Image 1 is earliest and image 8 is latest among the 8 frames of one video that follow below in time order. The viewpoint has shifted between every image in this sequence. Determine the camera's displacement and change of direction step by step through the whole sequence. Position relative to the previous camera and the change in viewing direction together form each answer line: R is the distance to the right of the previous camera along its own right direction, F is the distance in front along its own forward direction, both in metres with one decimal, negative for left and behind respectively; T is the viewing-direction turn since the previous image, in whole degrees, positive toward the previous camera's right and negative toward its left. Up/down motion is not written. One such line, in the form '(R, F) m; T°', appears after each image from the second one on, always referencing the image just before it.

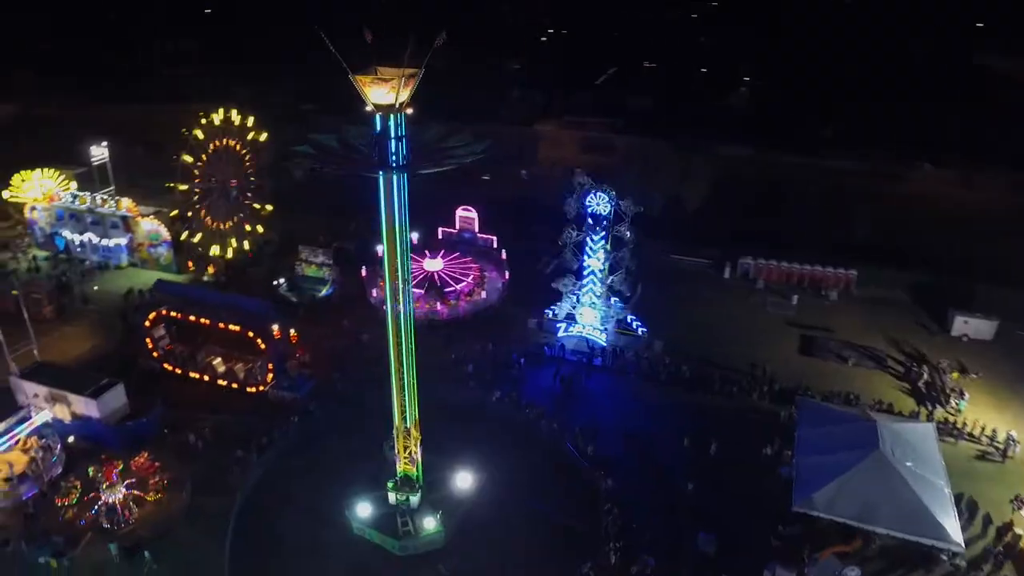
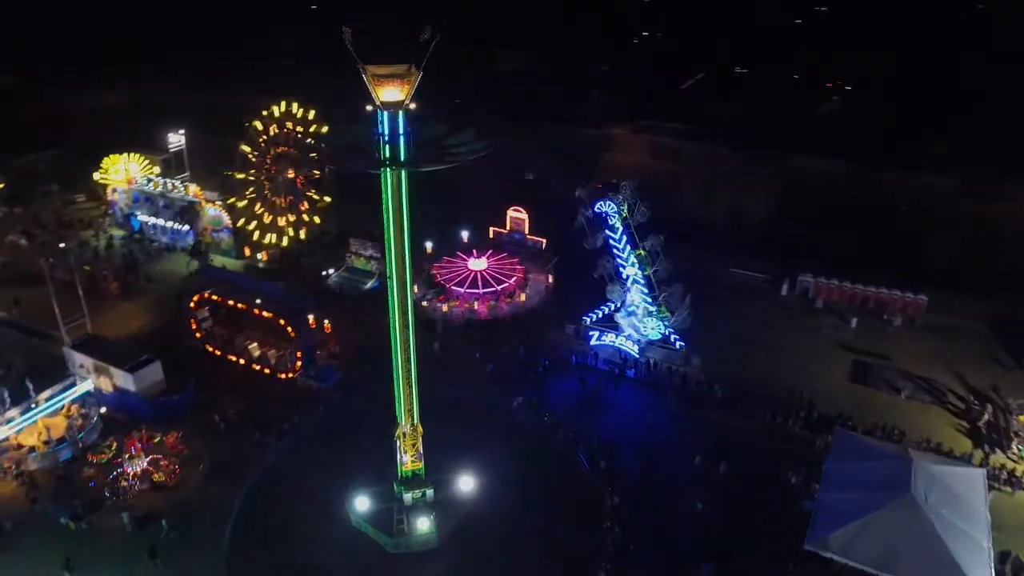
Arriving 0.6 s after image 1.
(+2.4, +0.5) m; -7°
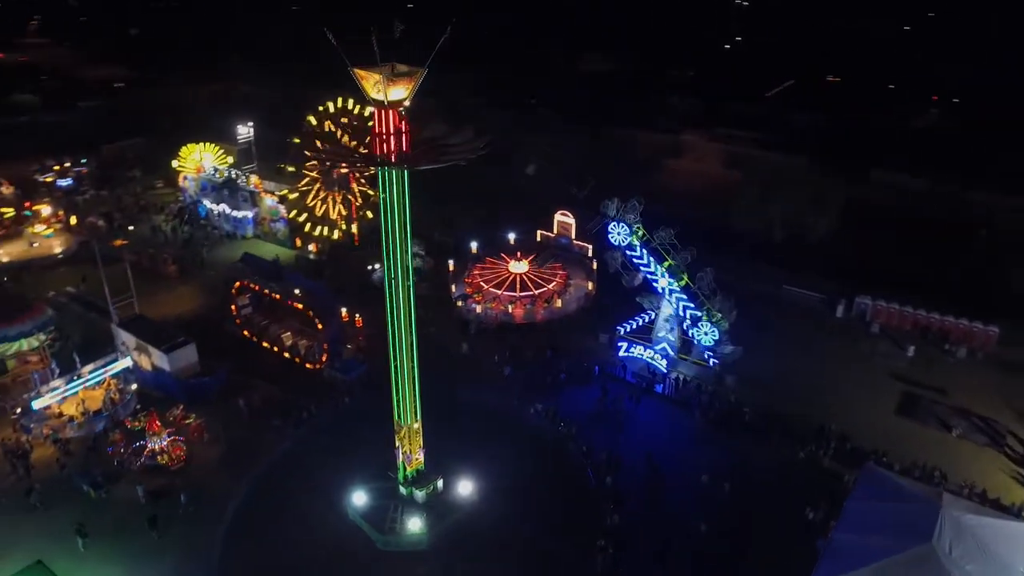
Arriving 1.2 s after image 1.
(+2.4, +0.5) m; -7°
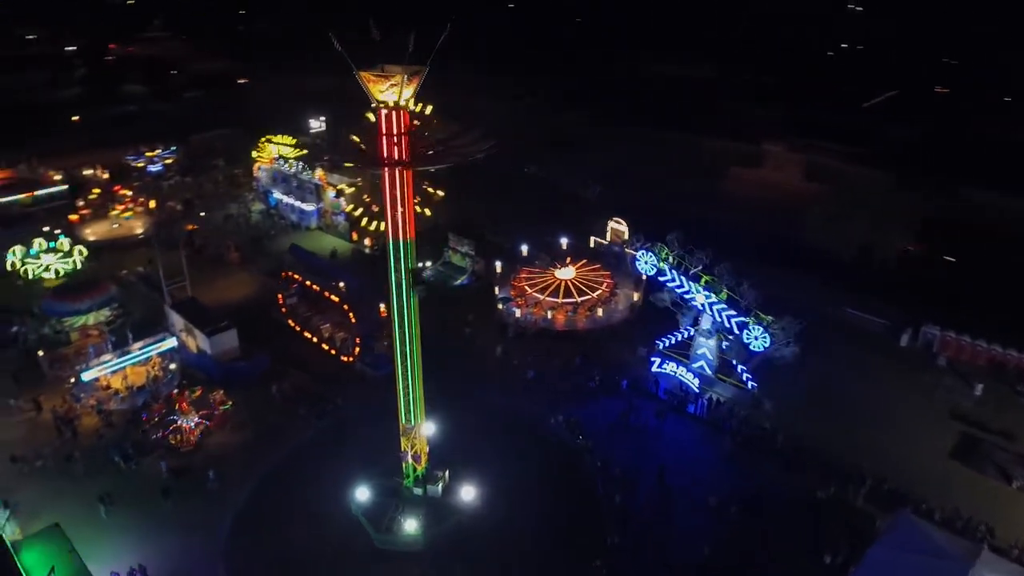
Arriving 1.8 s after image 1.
(+2.3, +0.5) m; -7°
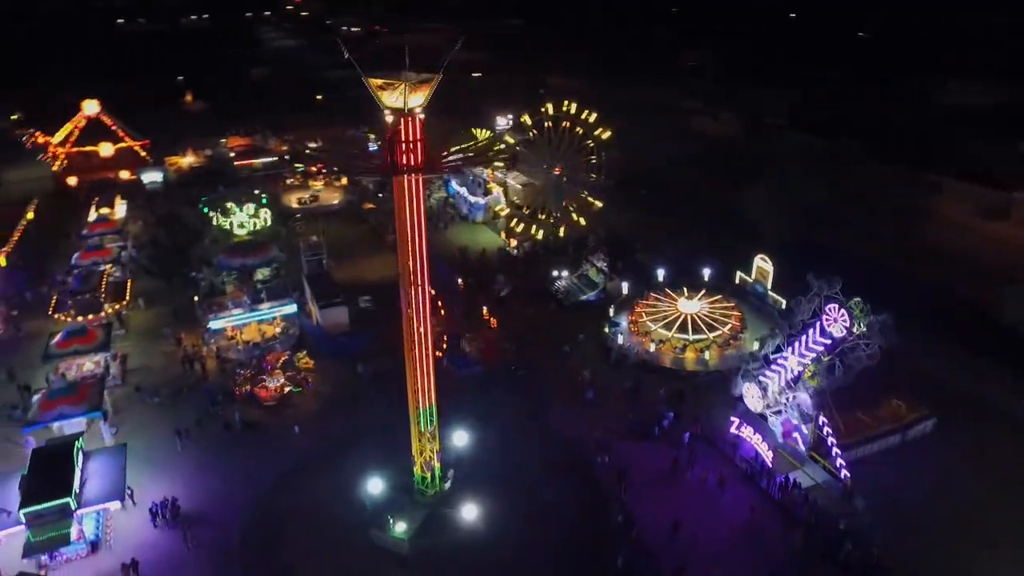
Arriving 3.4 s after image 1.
(+6.1, +2.1) m; -20°
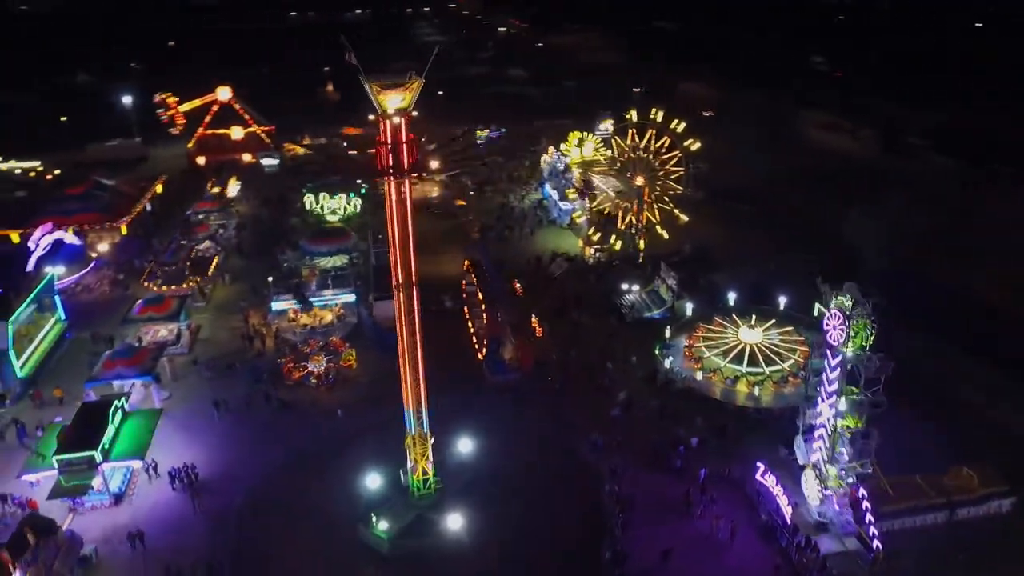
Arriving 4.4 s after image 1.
(+3.9, +1.0) m; -11°
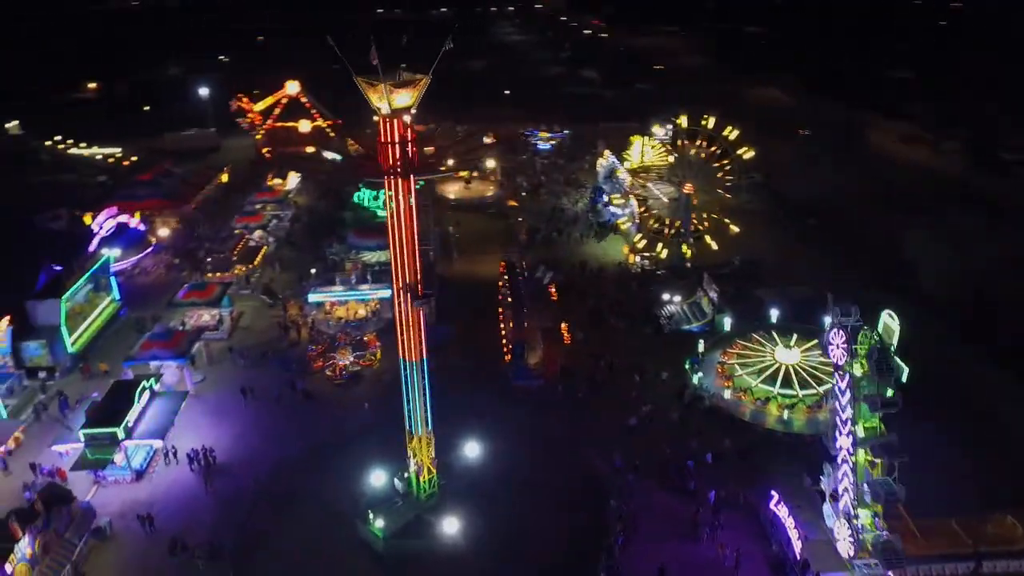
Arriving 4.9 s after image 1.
(+2.0, +0.5) m; -6°
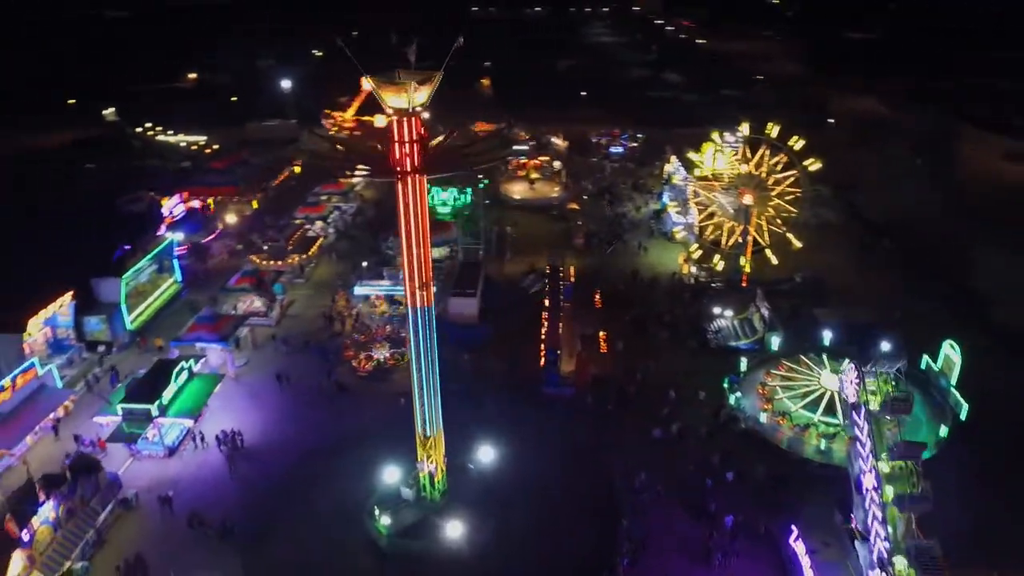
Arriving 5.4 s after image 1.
(+1.9, +0.5) m; -7°
